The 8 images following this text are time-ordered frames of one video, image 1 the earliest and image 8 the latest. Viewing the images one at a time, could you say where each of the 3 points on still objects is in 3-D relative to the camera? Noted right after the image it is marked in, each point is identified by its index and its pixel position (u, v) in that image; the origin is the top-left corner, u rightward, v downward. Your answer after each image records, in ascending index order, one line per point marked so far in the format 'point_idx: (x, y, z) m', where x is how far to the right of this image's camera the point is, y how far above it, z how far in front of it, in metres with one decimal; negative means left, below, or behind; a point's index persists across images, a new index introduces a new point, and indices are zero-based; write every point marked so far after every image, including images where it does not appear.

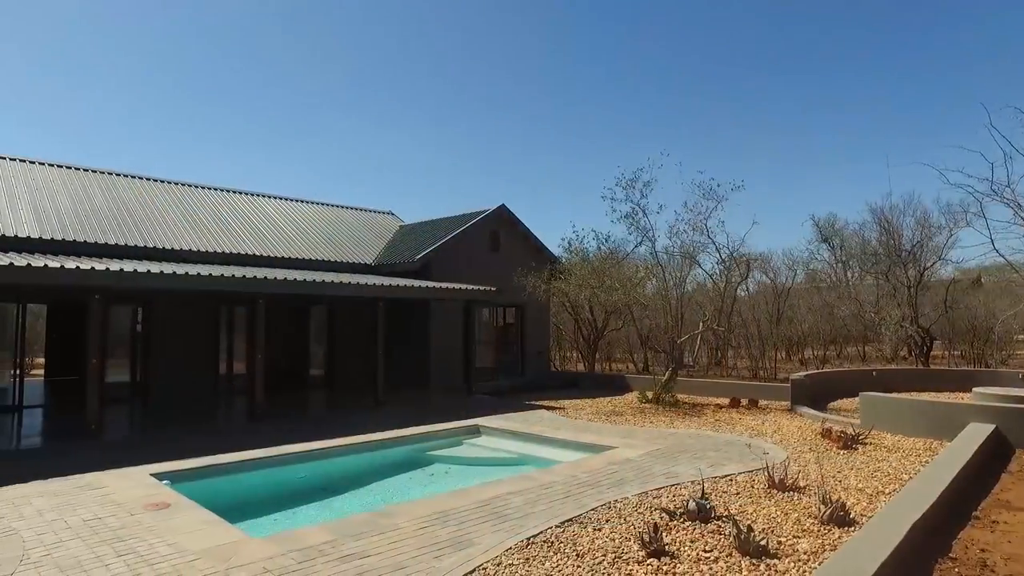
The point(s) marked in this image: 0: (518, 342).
0: (+0.1, -1.4, +17.7) m
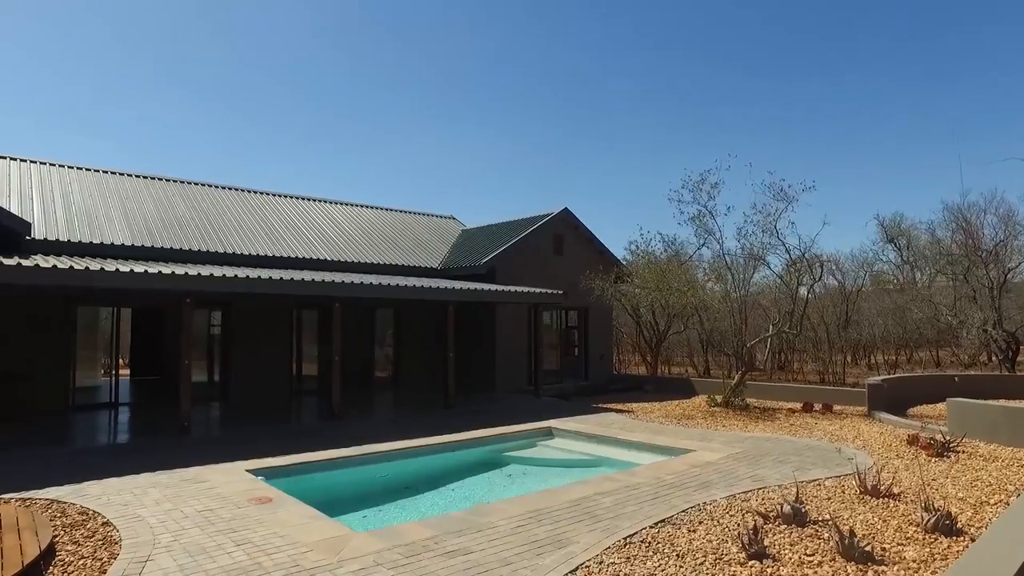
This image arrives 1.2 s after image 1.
0: (+1.8, -1.5, +17.7) m
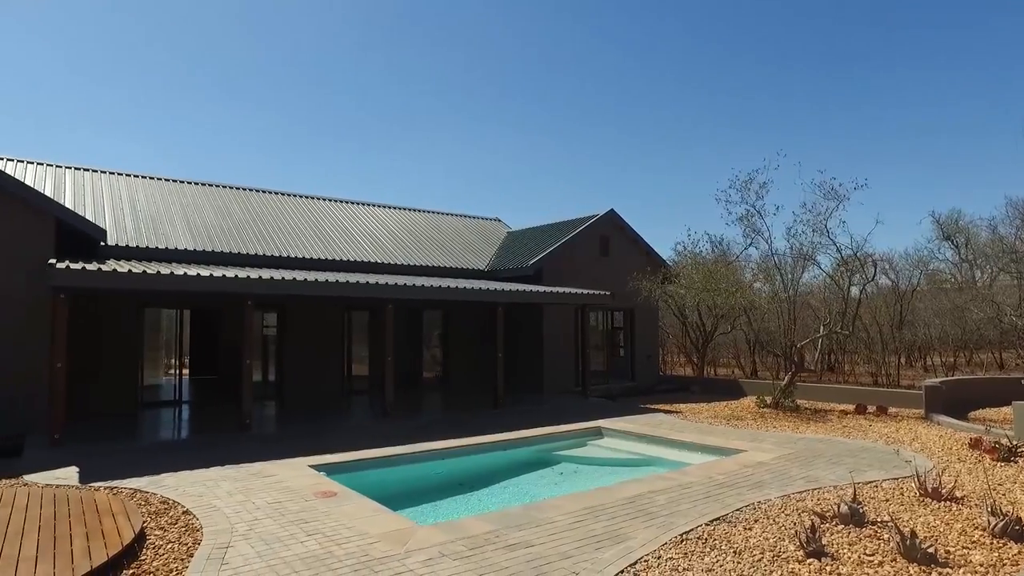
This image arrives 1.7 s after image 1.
0: (+3.0, -1.5, +17.7) m
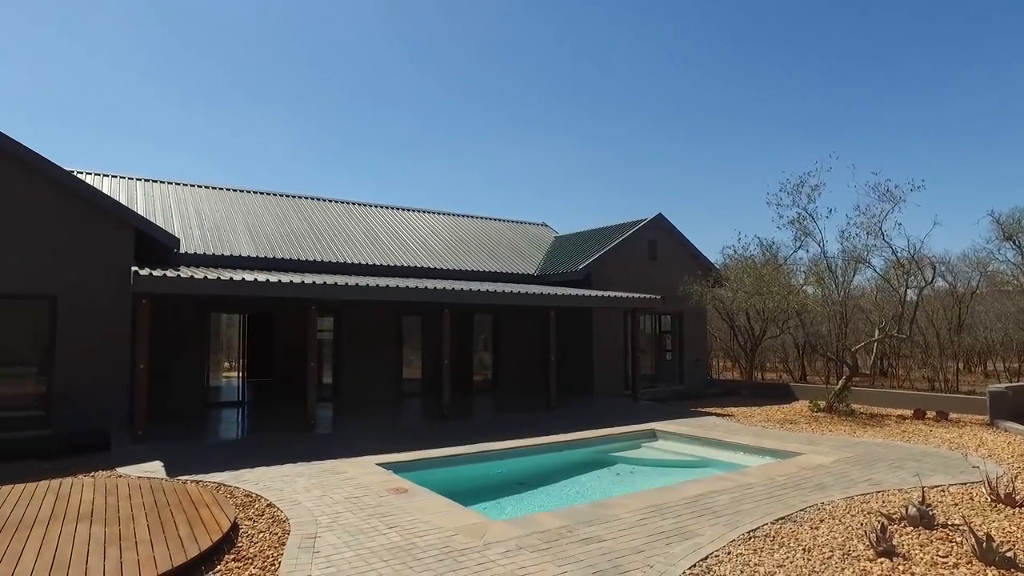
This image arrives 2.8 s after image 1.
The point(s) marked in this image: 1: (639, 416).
0: (+4.2, -1.6, +17.7) m
1: (+2.5, -2.5, +13.3) m
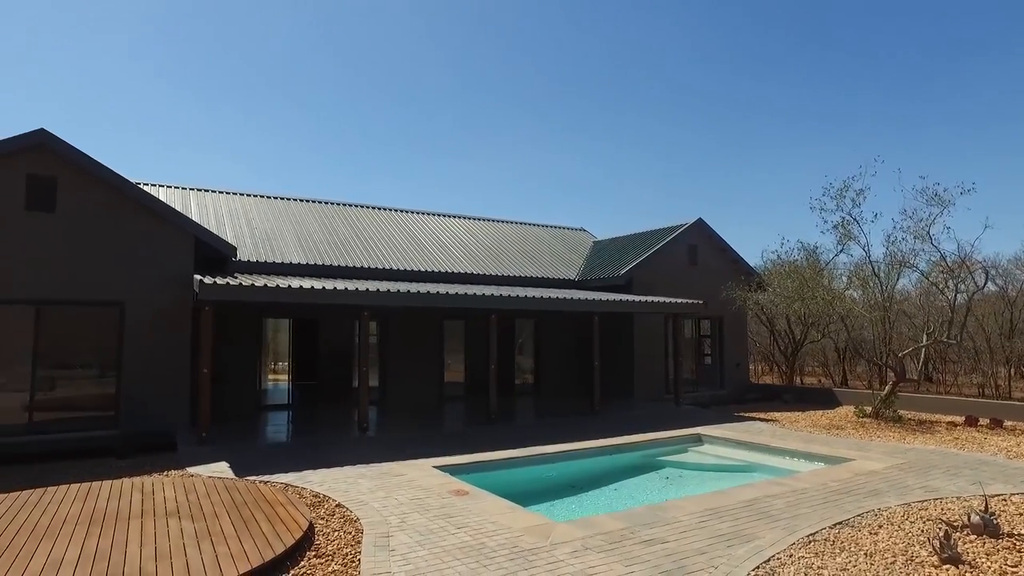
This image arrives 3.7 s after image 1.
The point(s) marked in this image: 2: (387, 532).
0: (+5.3, -1.7, +17.7) m
1: (+3.4, -2.6, +13.3) m
2: (-1.0, -1.9, +5.4) m
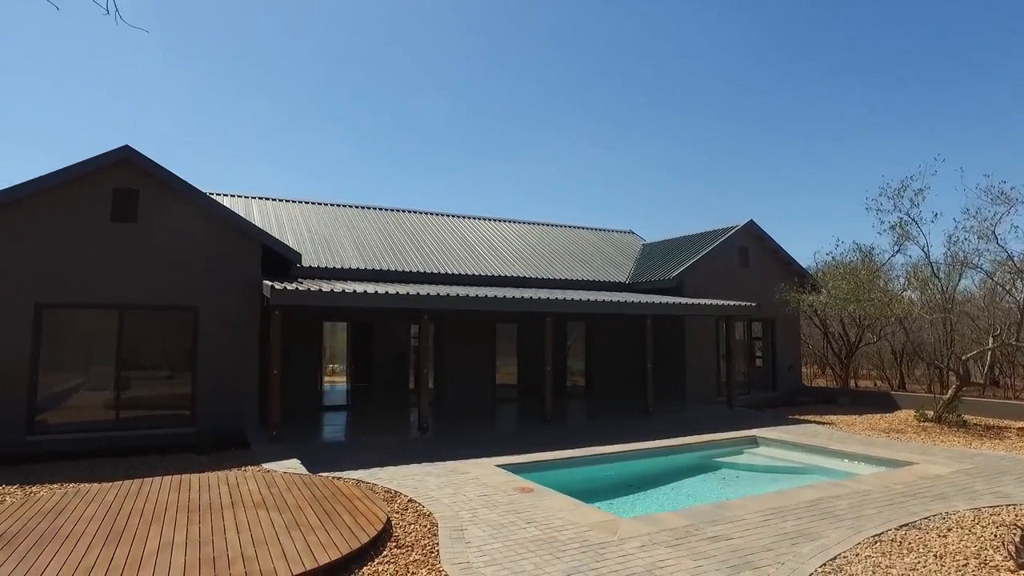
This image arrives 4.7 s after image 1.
0: (+6.6, -1.8, +17.6) m
1: (+4.4, -2.7, +13.3) m
2: (-0.4, -2.0, +5.6) m
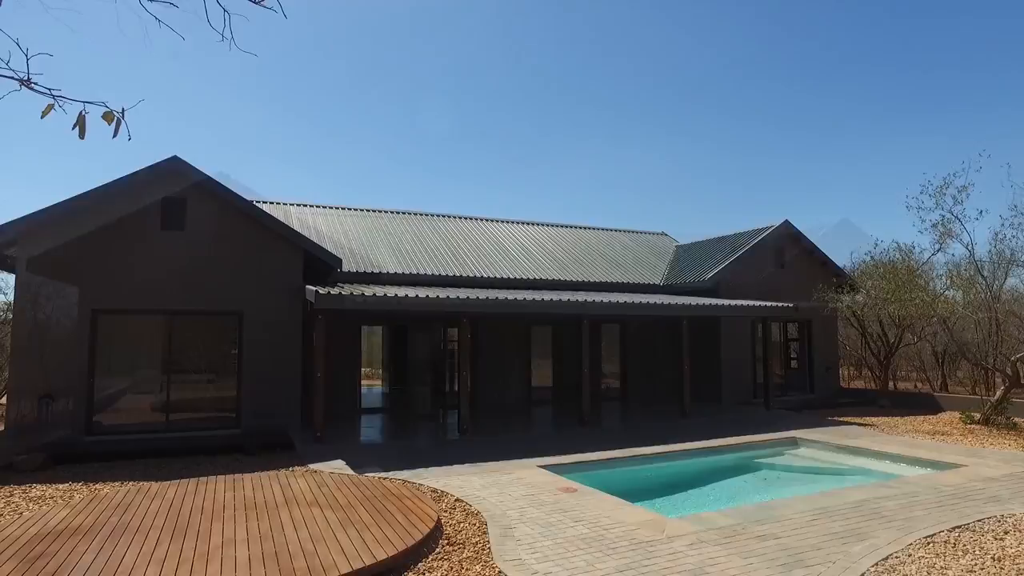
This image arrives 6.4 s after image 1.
0: (+7.5, -1.8, +17.4) m
1: (+5.1, -2.7, +13.2) m
2: (0.0, -2.0, +5.7) m
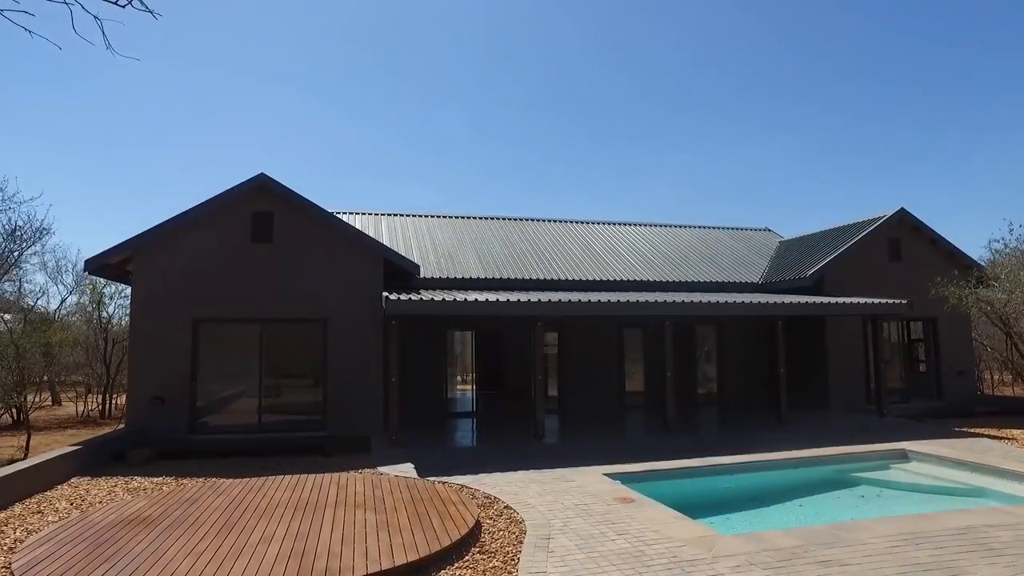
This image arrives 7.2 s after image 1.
0: (+9.7, -1.7, +15.7) m
1: (+6.7, -2.6, +12.0) m
2: (+0.3, -2.0, +5.5) m
